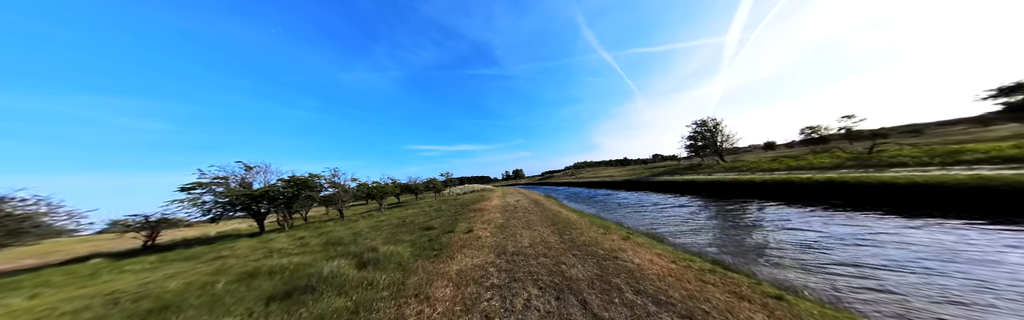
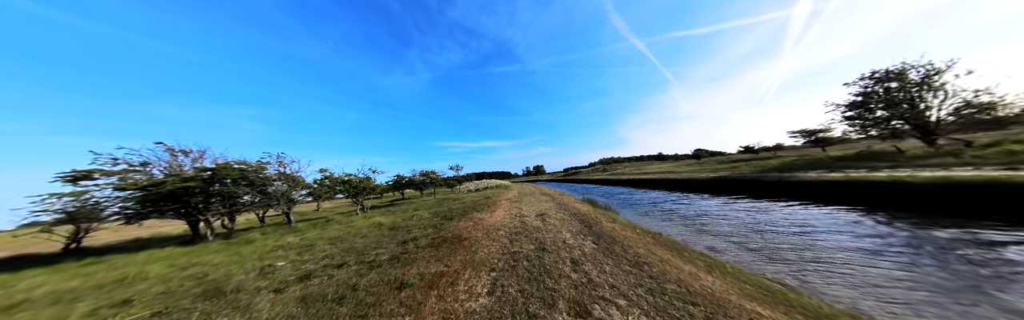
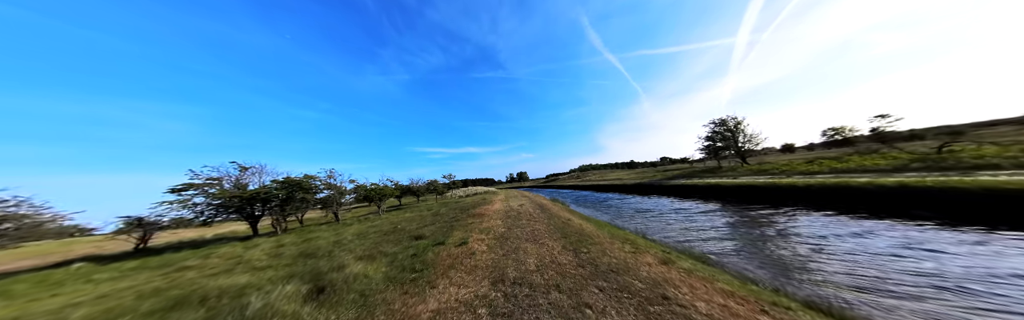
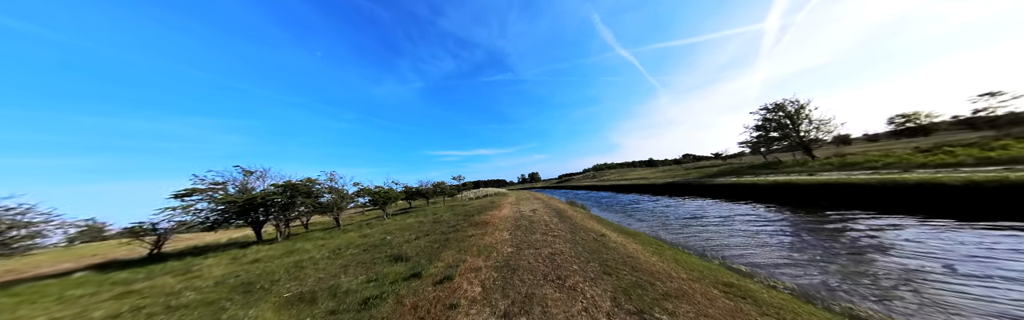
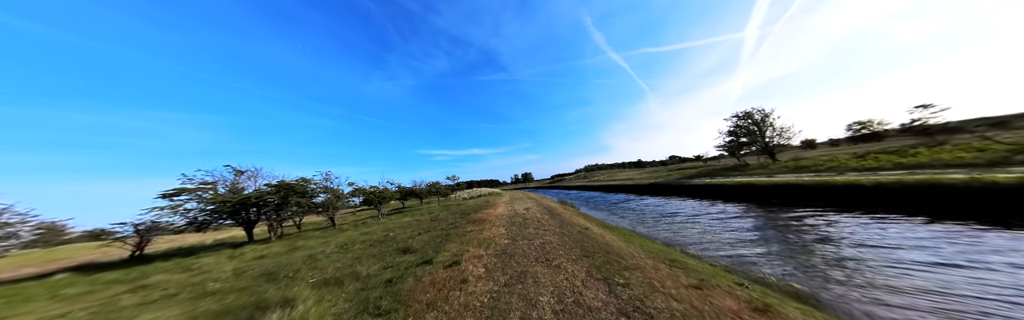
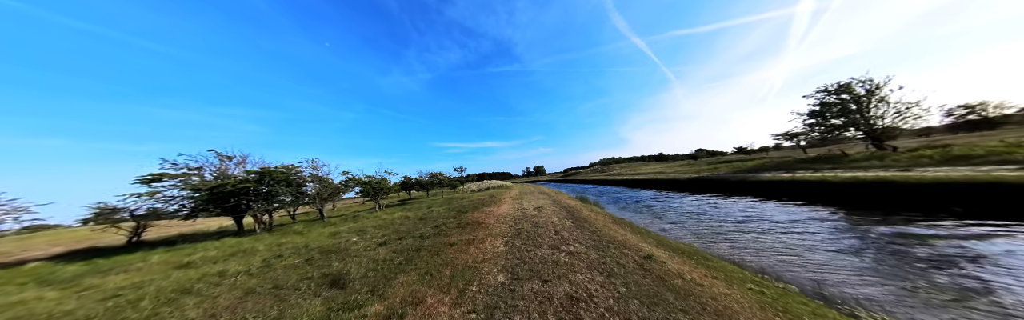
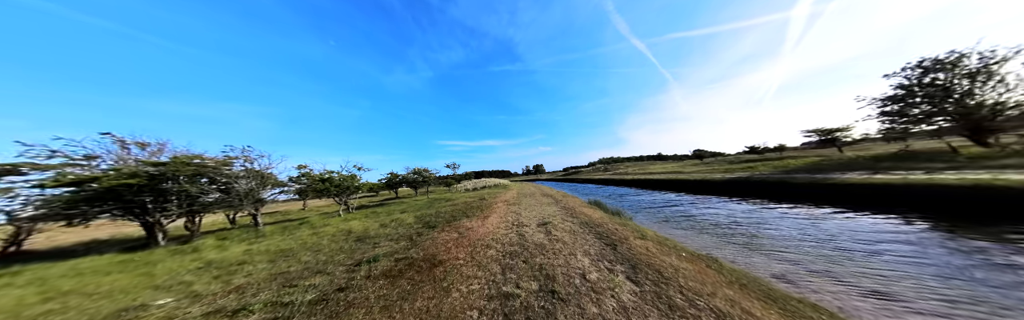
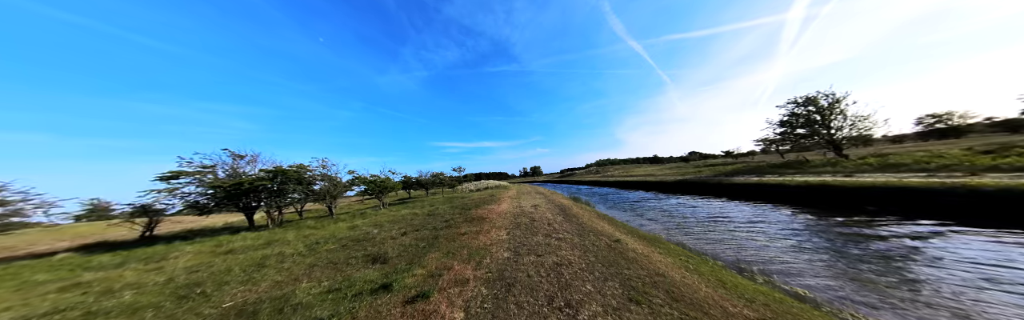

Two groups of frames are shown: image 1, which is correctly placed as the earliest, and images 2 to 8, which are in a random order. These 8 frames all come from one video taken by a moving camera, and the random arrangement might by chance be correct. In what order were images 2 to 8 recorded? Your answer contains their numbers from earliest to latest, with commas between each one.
3, 5, 4, 8, 6, 2, 7
